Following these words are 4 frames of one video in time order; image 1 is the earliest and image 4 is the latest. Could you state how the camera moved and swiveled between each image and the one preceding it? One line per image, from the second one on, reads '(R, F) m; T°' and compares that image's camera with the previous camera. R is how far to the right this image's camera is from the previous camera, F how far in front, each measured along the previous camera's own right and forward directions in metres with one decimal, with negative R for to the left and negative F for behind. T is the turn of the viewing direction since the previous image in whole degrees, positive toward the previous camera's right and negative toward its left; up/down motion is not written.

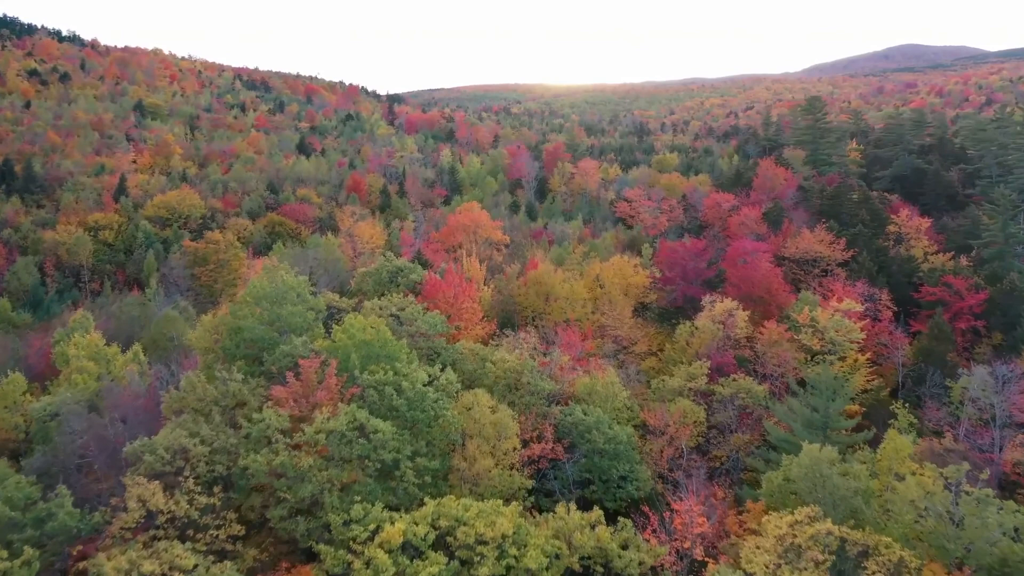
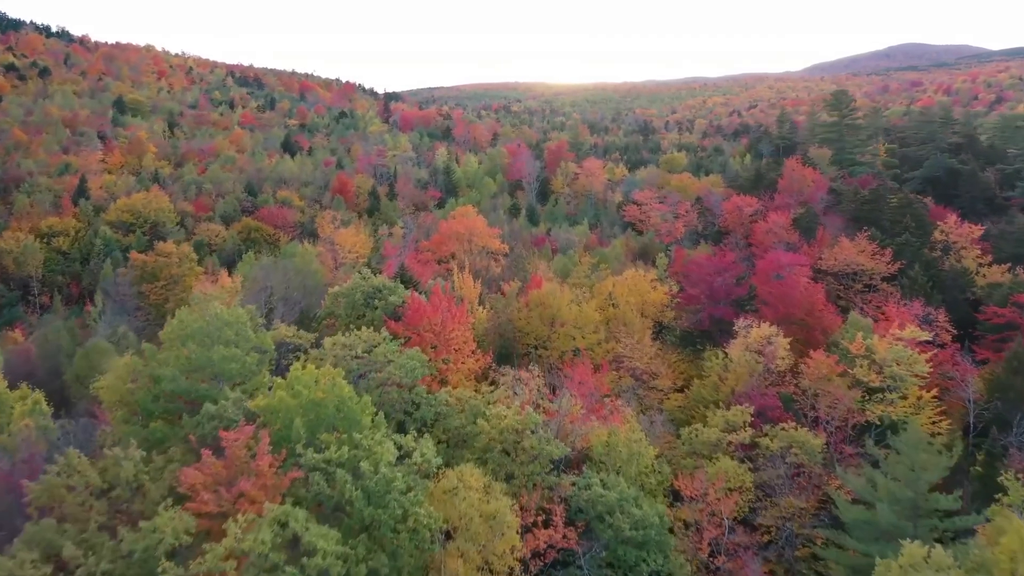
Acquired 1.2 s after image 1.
(+0.1, +6.4) m; 0°
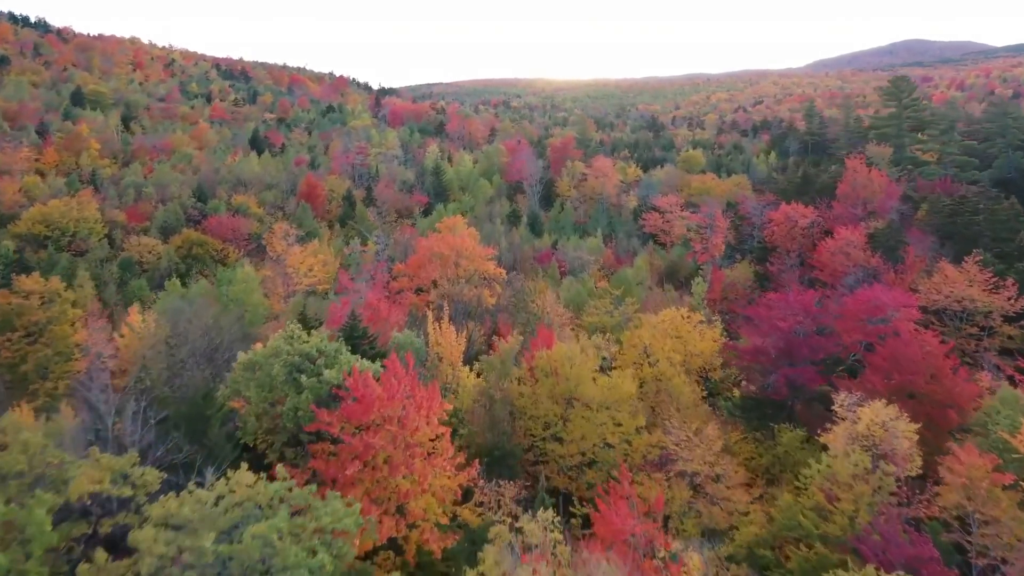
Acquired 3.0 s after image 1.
(+0.1, +11.3) m; 0°
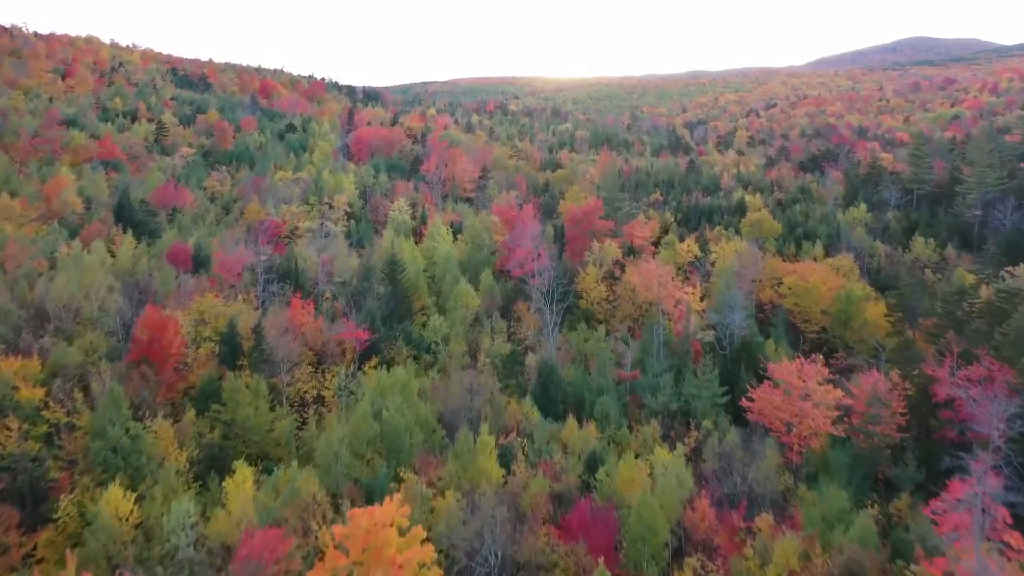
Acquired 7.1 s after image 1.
(-0.1, +27.8) m; 0°
